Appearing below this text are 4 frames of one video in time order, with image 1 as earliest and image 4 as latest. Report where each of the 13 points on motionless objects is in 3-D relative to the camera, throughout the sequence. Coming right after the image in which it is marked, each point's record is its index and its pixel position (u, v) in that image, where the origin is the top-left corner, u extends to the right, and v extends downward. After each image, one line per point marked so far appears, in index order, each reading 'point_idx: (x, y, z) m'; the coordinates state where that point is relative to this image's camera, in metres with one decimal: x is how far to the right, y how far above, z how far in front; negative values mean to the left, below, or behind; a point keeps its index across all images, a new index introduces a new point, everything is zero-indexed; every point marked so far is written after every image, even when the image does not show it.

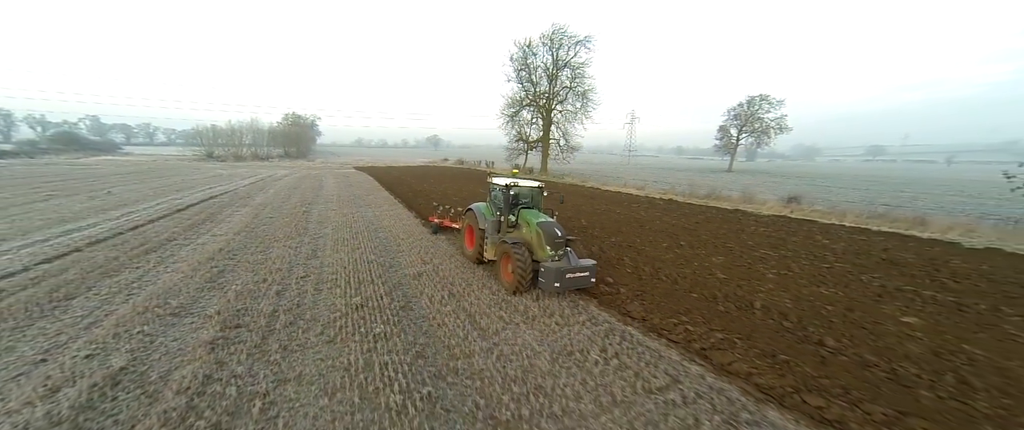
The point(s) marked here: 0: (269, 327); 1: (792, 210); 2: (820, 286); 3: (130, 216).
0: (-3.1, -1.4, +3.9) m
1: (+11.2, +0.2, +12.2) m
2: (+5.6, -1.2, +5.6) m
3: (-12.0, 0.0, +9.7) m
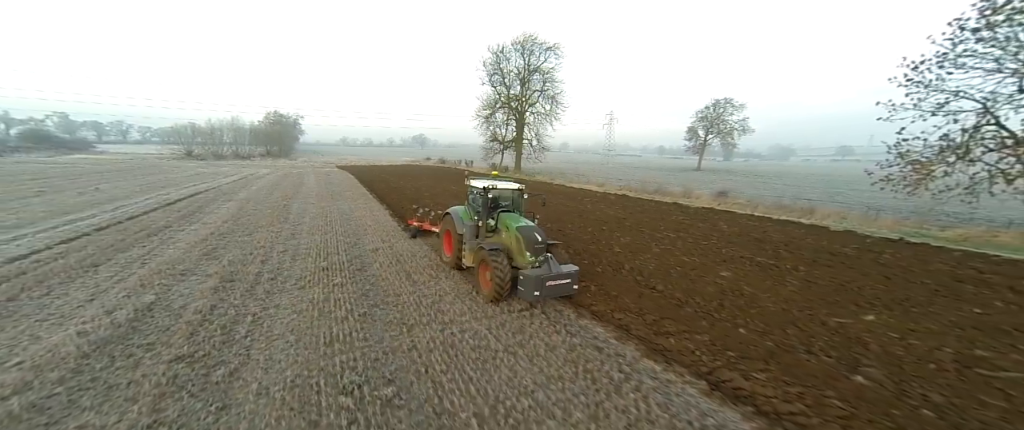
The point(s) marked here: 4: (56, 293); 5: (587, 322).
0: (-4.4, -1.1, +5.3) m
1: (+9.5, +0.5, +14.1) m
2: (+4.2, -0.9, +7.4) m
3: (-13.6, +0.3, +10.8) m
4: (-6.9, -1.2, +4.7) m
5: (+1.1, -1.5, +4.4) m
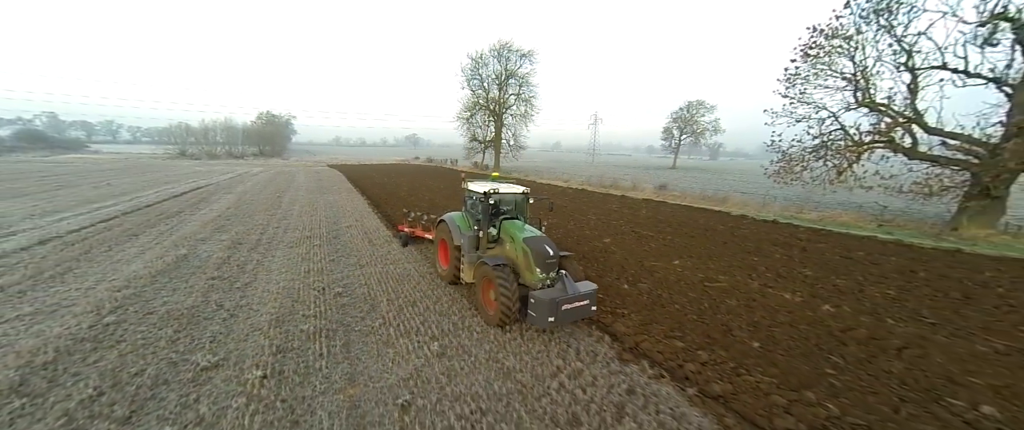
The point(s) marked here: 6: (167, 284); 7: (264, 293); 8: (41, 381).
0: (-6.1, -0.7, +7.3) m
1: (+7.7, +1.1, +16.3) m
2: (+2.5, -0.4, +9.5) m
3: (-15.3, +0.7, +12.7) m
4: (-8.6, -0.7, +6.6) m
5: (-0.6, -1.1, +6.5) m
6: (-5.7, -1.1, +5.0) m
7: (-3.9, -1.2, +4.8) m
8: (-4.4, -1.5, +2.8) m
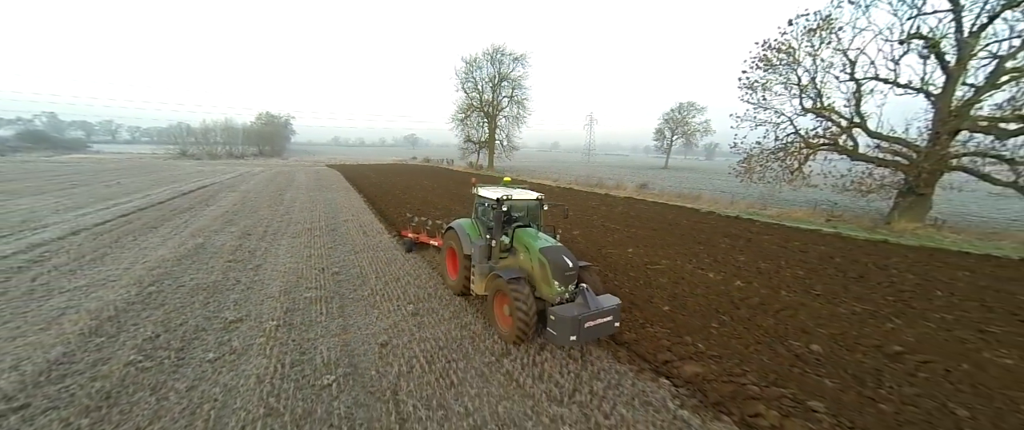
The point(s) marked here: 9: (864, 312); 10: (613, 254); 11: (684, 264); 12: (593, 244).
0: (-6.7, -0.5, +8.3) m
1: (+7.0, +1.2, +17.3) m
2: (+1.9, -0.3, +10.5) m
3: (-15.9, +0.8, +13.6) m
4: (-9.2, -0.6, +7.6) m
5: (-1.2, -0.9, +7.5) m
6: (-6.3, -1.0, +6.0) m
7: (-4.5, -1.1, +5.8) m
8: (-5.0, -1.4, +3.8) m
9: (+5.2, -1.4, +4.6) m
10: (+2.4, -0.9, +7.3) m
11: (+3.7, -1.1, +6.6) m
12: (+2.1, -0.8, +8.1) m
